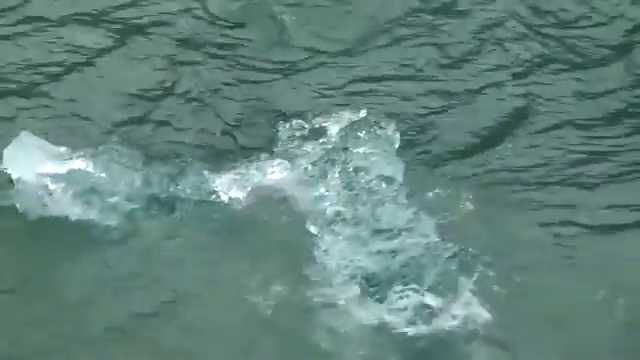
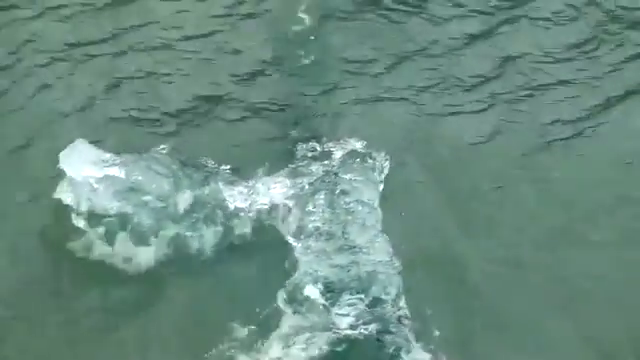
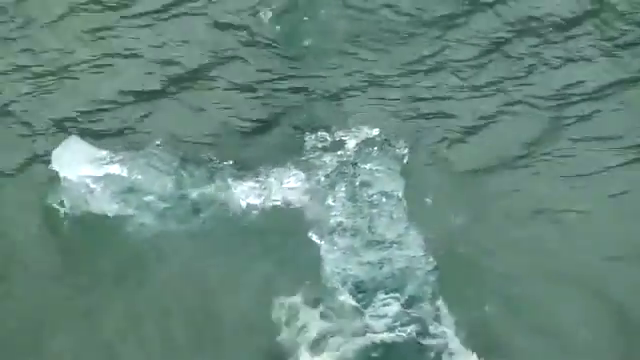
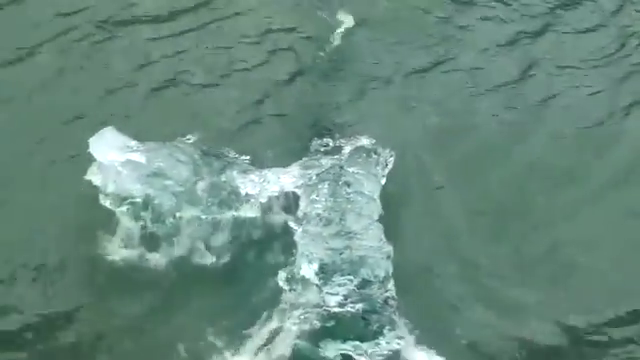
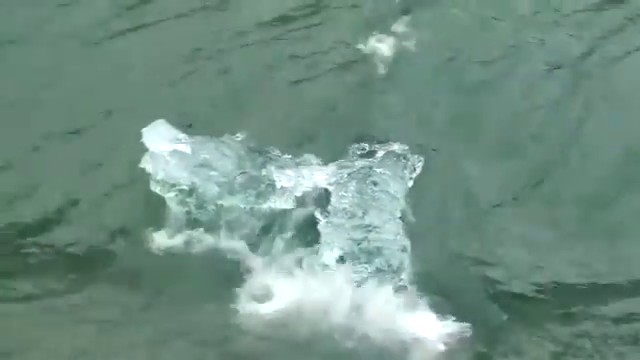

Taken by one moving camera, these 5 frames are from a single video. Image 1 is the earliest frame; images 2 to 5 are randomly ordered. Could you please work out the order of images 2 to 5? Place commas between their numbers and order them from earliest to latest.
3, 2, 4, 5
